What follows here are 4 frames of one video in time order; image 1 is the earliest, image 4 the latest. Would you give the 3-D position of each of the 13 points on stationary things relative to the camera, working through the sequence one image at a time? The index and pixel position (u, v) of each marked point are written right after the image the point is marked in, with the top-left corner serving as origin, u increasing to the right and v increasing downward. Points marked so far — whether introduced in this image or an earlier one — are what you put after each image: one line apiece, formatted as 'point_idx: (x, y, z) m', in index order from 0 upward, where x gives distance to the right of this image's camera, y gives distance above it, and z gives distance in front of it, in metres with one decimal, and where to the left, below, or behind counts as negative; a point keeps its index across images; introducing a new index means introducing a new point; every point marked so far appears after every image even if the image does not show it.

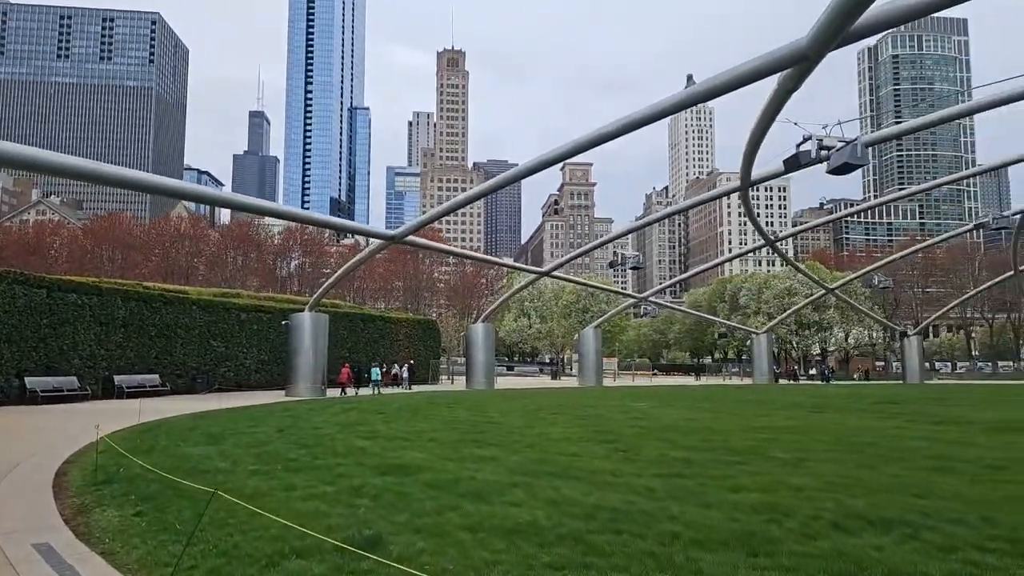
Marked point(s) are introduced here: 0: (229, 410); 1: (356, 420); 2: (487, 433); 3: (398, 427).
0: (-7.6, -3.3, +17.3) m
1: (-3.5, -3.0, +14.6) m
2: (-0.4, -2.7, +11.8) m
3: (-2.2, -2.8, +12.9) m
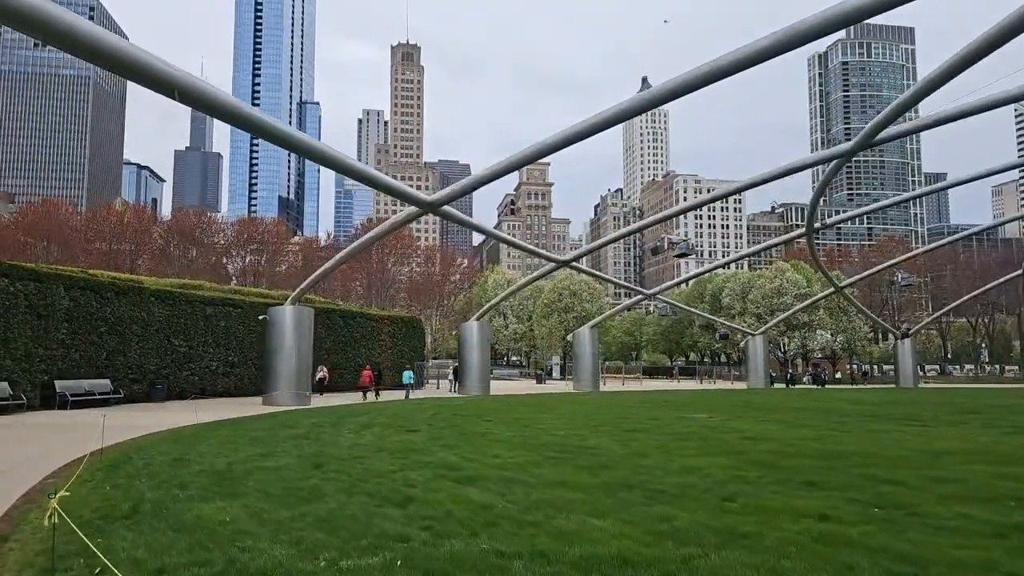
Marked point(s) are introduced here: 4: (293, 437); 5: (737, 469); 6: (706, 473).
0: (-6.2, -2.9, +13.3) m
1: (-1.9, -2.7, +11.0) m
2: (+1.4, -2.4, +8.4) m
3: (-0.5, -2.5, +9.4) m
4: (-4.0, -2.7, +11.6) m
5: (+3.1, -2.5, +8.7) m
6: (+2.6, -2.4, +8.3) m
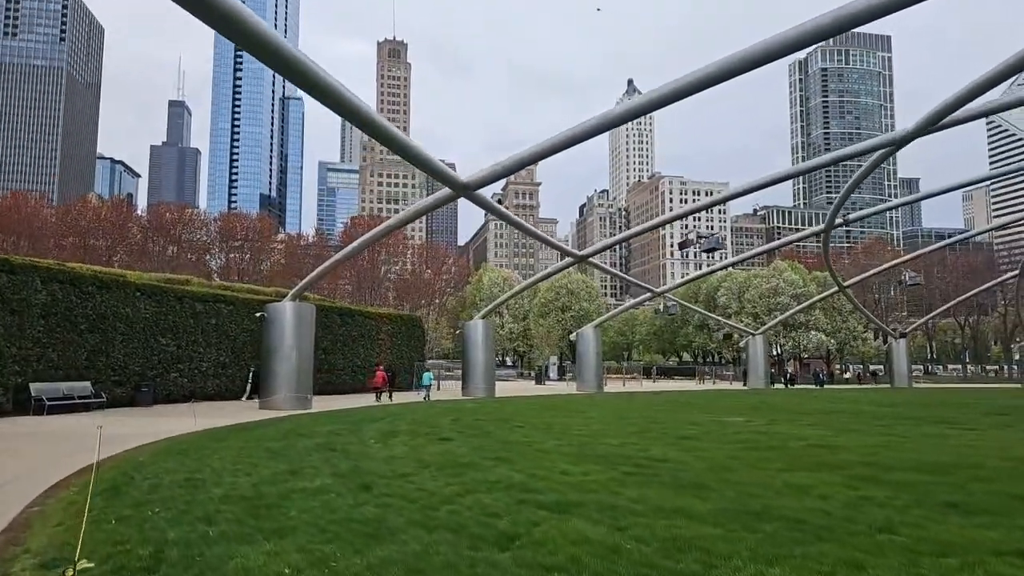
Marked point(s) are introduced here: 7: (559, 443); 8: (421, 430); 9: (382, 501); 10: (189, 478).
0: (-5.4, -2.8, +11.8) m
1: (-1.1, -2.5, +9.6) m
2: (+2.4, -2.3, +7.2) m
3: (+0.4, -2.3, +8.0) m
4: (-3.2, -2.6, +10.2) m
5: (+4.0, -2.4, +7.5) m
6: (+3.5, -2.3, +7.1) m
7: (+0.8, -2.7, +11.2) m
8: (-1.9, -2.9, +13.1) m
9: (-1.3, -2.2, +6.5) m
10: (-4.0, -2.4, +7.9) m
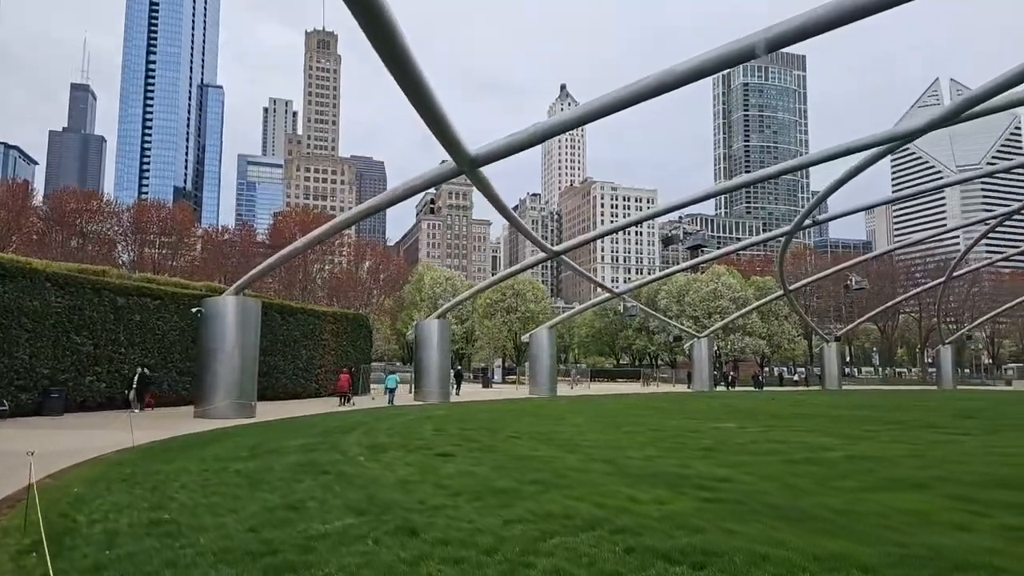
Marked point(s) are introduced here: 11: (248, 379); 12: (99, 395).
0: (-5.1, -2.6, +9.6) m
1: (-0.6, -2.4, +7.9) m
2: (+3.1, -2.2, +5.9) m
3: (+1.1, -2.2, +6.5) m
4: (-2.8, -2.4, +8.3) m
5: (+4.7, -2.3, +6.4) m
6: (+4.2, -2.2, +6.0) m
7: (+1.1, -2.6, +9.8) m
8: (-1.8, -2.8, +11.3) m
9: (-0.5, -2.0, +4.8) m
10: (-3.4, -2.1, +5.9) m
11: (-8.1, -2.8, +19.4) m
12: (-12.5, -3.3, +19.3) m
